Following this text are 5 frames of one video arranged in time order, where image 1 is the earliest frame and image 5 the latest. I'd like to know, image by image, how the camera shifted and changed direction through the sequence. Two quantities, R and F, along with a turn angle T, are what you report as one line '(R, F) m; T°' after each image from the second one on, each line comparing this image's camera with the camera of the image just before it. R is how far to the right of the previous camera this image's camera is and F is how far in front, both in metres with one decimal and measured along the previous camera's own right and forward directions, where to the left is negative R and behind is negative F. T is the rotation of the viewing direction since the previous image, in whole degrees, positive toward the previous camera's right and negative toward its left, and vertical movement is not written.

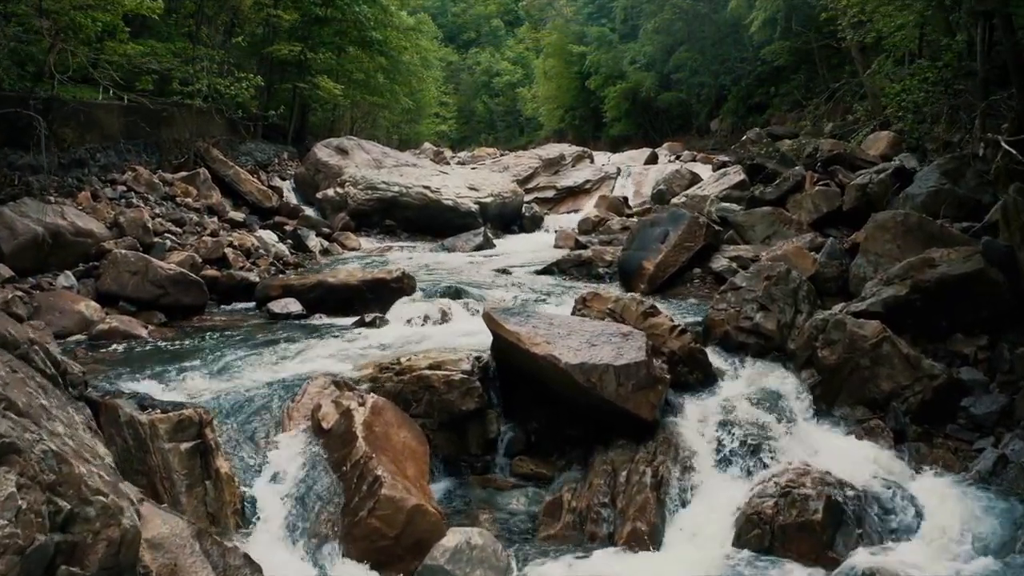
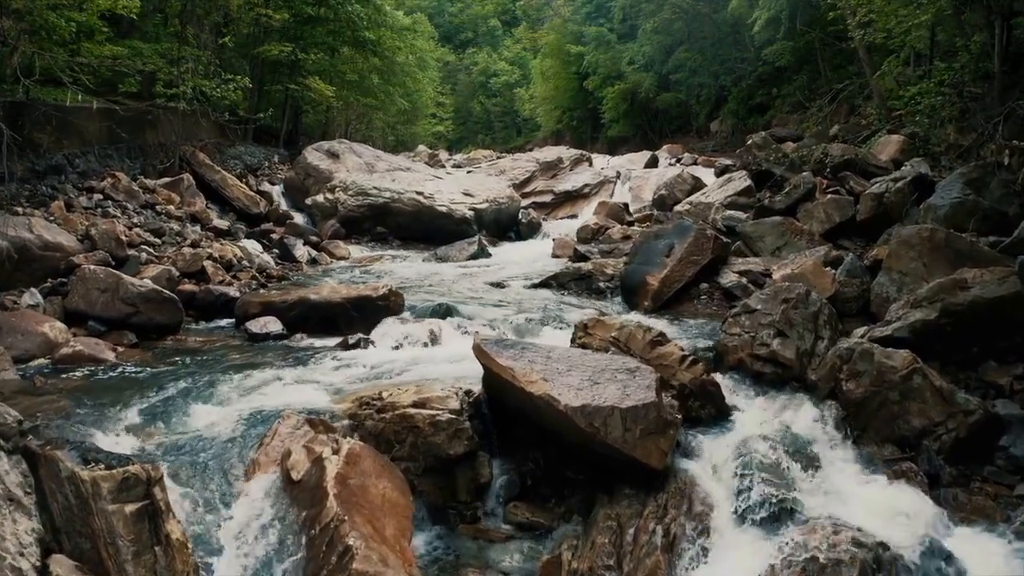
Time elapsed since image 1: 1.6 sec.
(0.0, +0.6) m; 0°
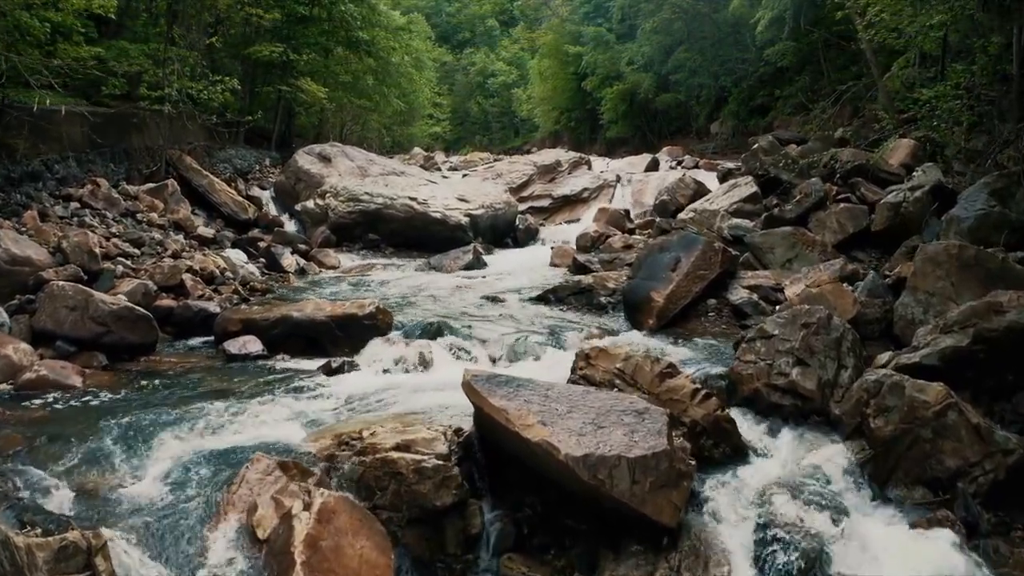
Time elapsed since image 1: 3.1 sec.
(0.0, +0.5) m; 0°
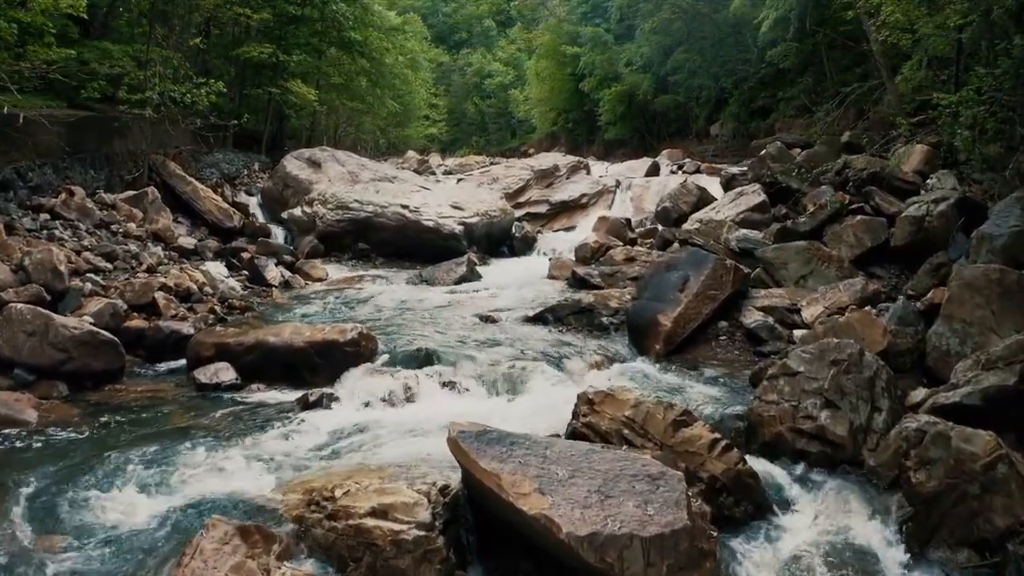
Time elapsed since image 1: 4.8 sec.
(0.0, +0.6) m; 0°
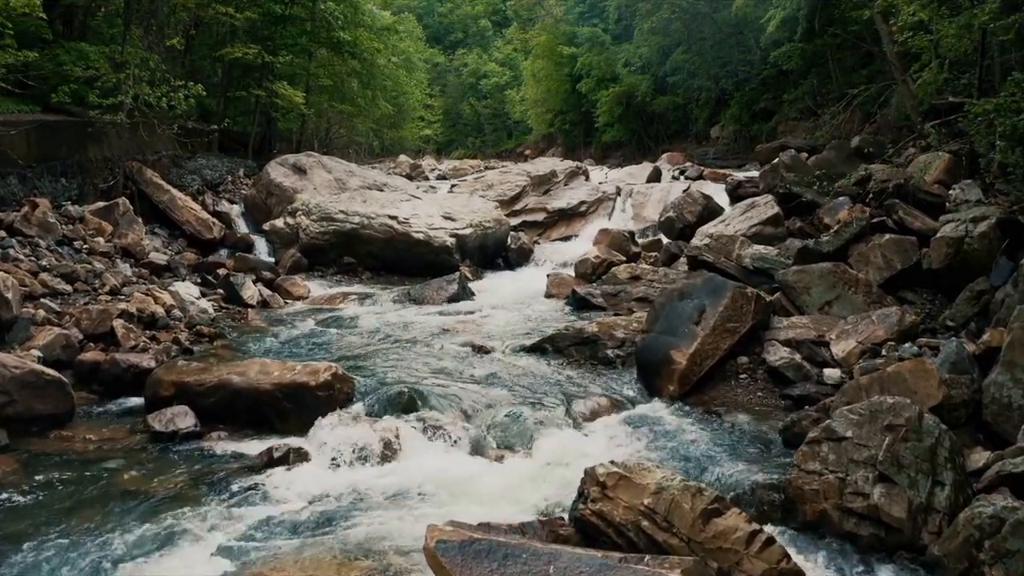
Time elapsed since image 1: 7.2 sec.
(0.0, +0.8) m; 0°
